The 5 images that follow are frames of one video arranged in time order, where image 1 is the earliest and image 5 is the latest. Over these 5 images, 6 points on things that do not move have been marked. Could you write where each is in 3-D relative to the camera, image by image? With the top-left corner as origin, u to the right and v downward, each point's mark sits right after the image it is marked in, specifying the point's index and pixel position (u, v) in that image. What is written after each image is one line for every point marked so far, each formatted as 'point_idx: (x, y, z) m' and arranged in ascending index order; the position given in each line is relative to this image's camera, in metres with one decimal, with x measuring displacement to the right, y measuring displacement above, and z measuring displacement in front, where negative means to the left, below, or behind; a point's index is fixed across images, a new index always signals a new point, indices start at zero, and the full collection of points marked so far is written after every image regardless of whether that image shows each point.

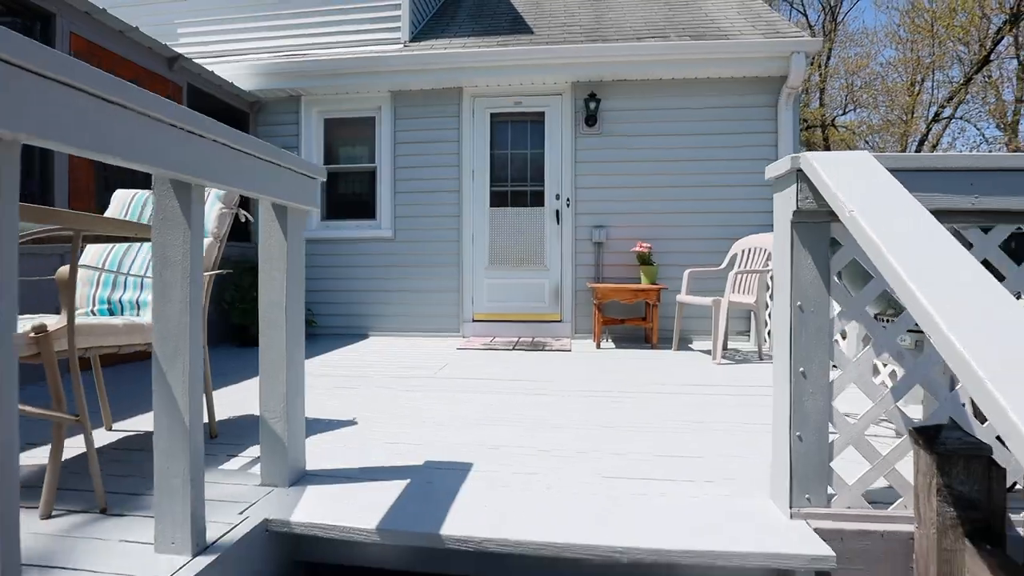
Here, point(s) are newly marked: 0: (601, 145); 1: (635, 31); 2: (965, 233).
0: (+0.9, +1.5, +5.1) m
1: (+1.4, +2.8, +5.3) m
2: (+1.3, +0.2, +1.4) m
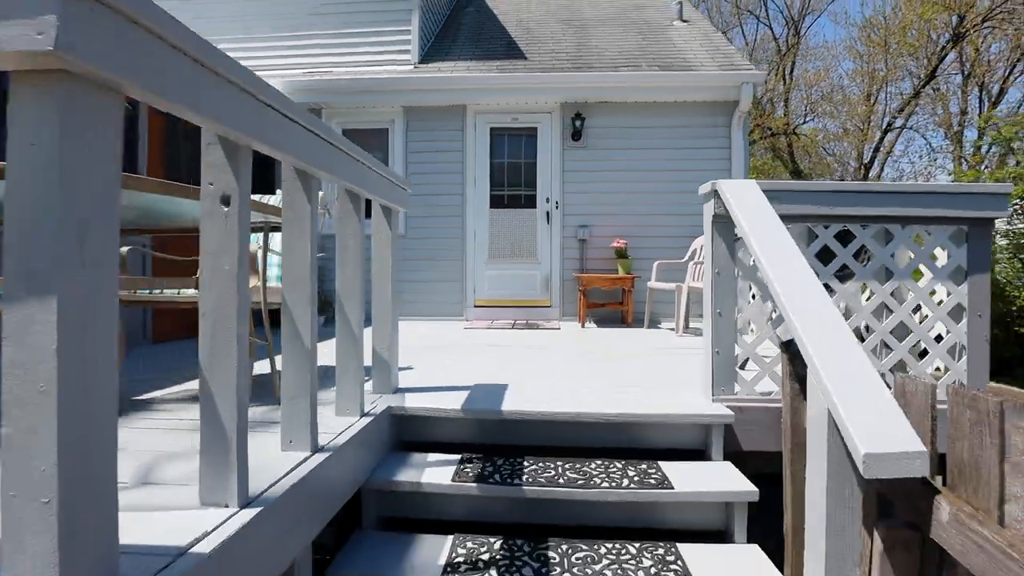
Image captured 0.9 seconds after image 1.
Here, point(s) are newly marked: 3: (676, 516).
0: (+0.9, +1.6, +6.0) m
1: (+1.3, +2.9, +6.2) m
2: (+1.5, +0.3, +2.3) m
3: (+0.7, -0.9, +1.9) m
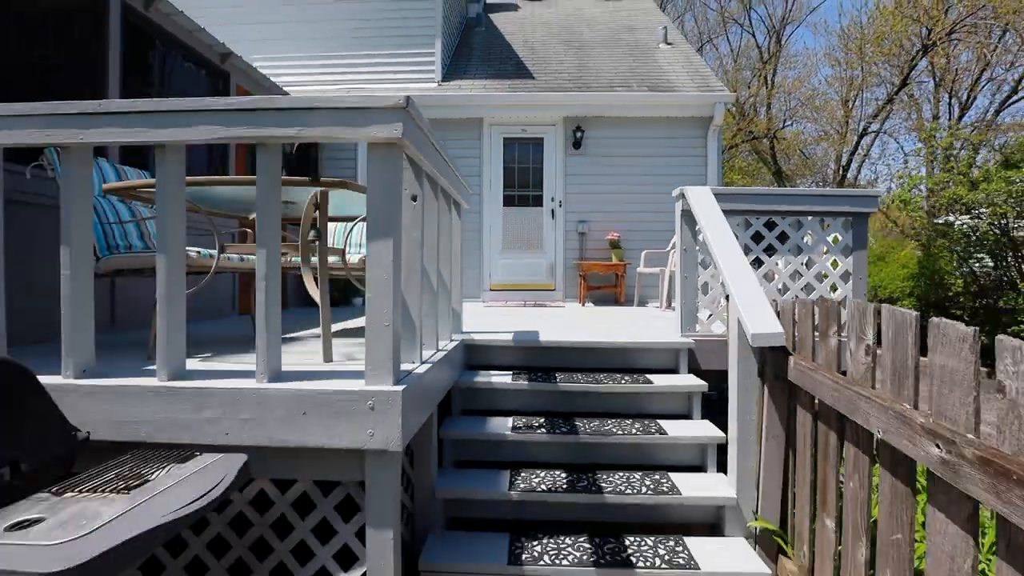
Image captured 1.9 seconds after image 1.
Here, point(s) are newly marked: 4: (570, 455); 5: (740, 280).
0: (+1.1, +1.8, +7.0) m
1: (+1.5, +3.1, +7.2) m
2: (+1.7, +0.5, +3.4) m
3: (+0.9, -0.7, +3.0) m
4: (+0.3, -1.0, +2.7) m
5: (+1.3, 0.0, +2.6) m
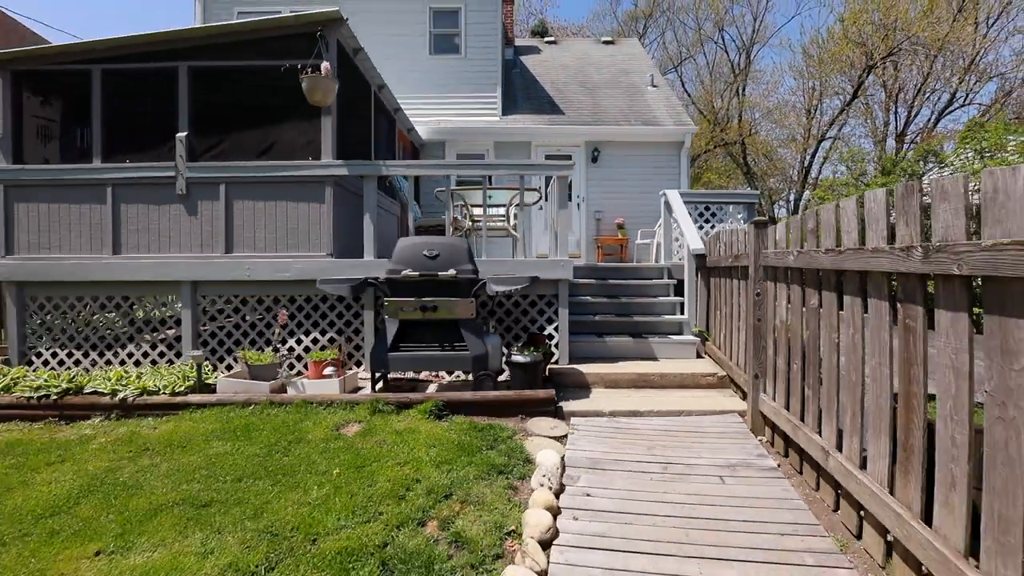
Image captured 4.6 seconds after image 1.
0: (+1.9, +2.5, +10.5) m
1: (+2.3, +3.8, +10.7) m
2: (+2.7, +1.2, +6.9) m
3: (+1.9, 0.0, +6.4) m
4: (+1.3, -0.3, +6.1) m
5: (+2.3, +0.7, +6.1) m
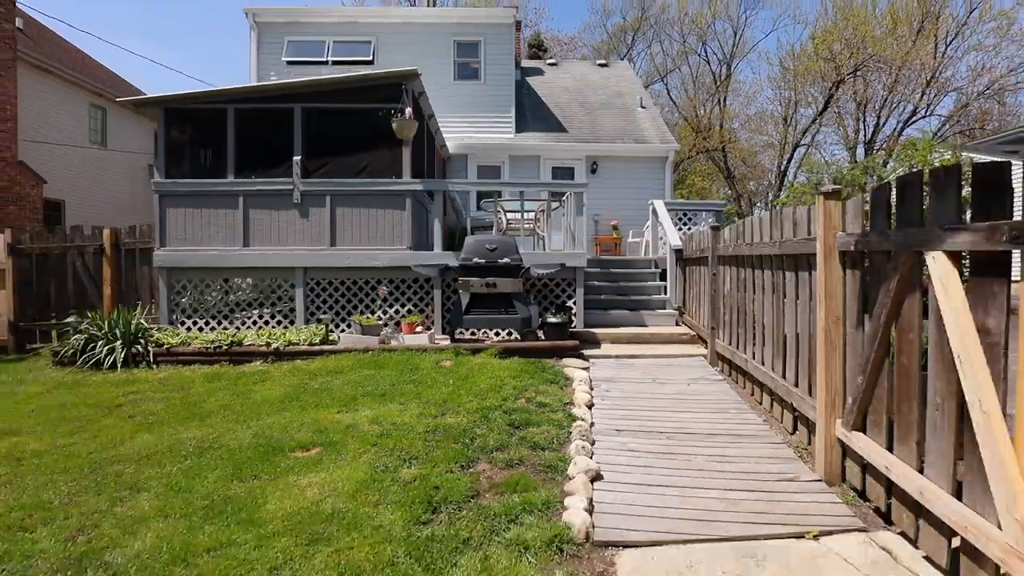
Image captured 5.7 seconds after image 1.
0: (+2.2, +2.8, +12.5) m
1: (+2.6, +4.1, +12.7) m
2: (+3.1, +1.4, +8.9) m
3: (+2.3, +0.2, +8.5) m
4: (+1.8, 0.0, +8.2) m
5: (+2.7, +0.9, +8.2) m
